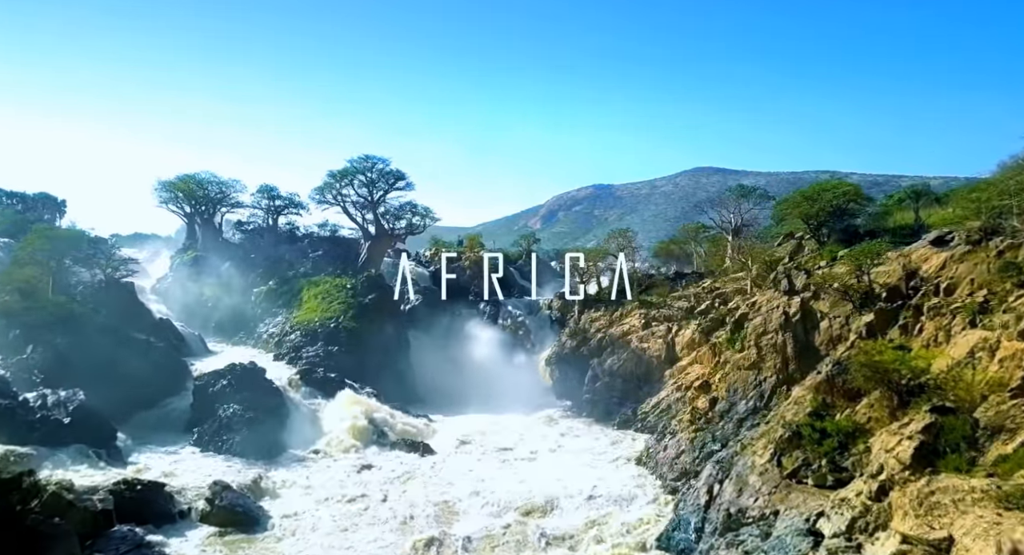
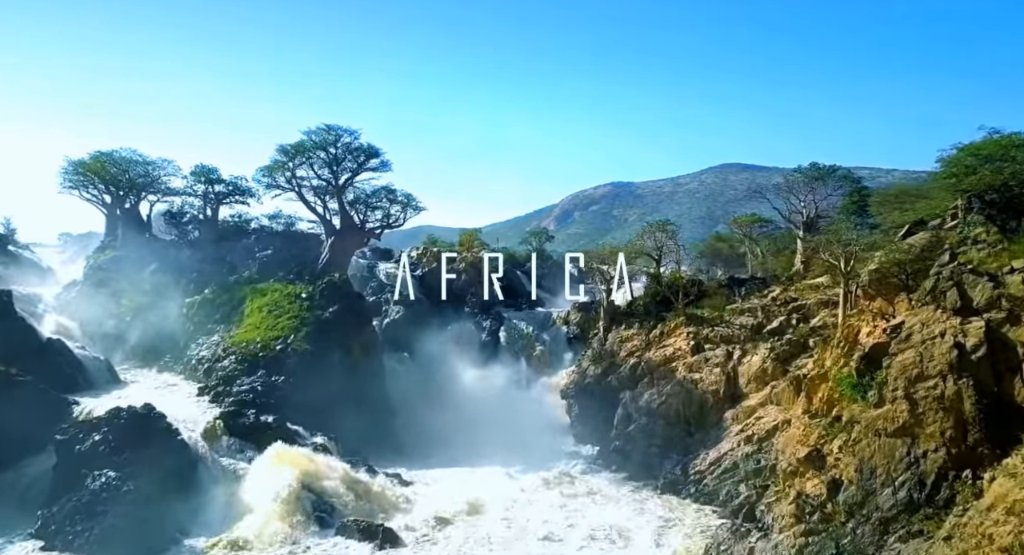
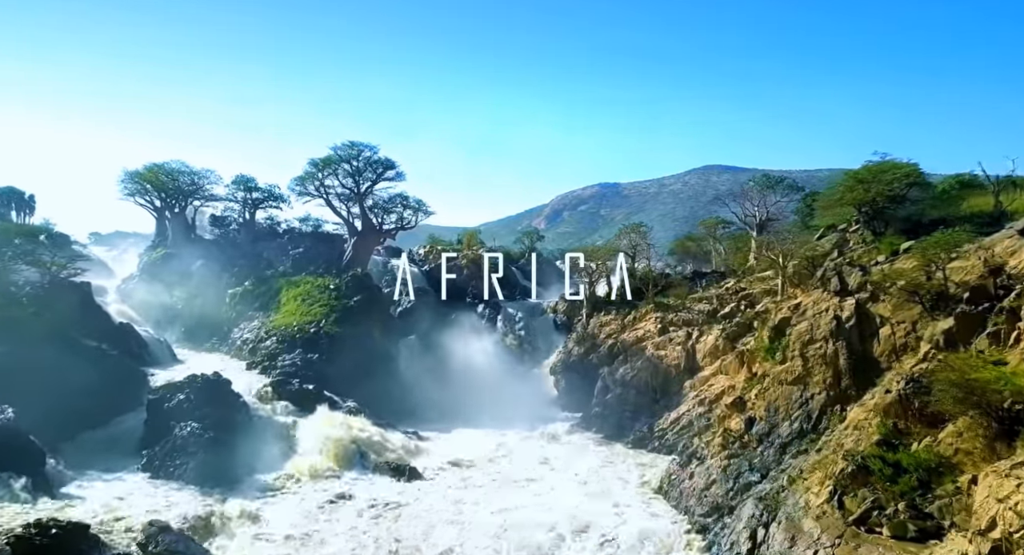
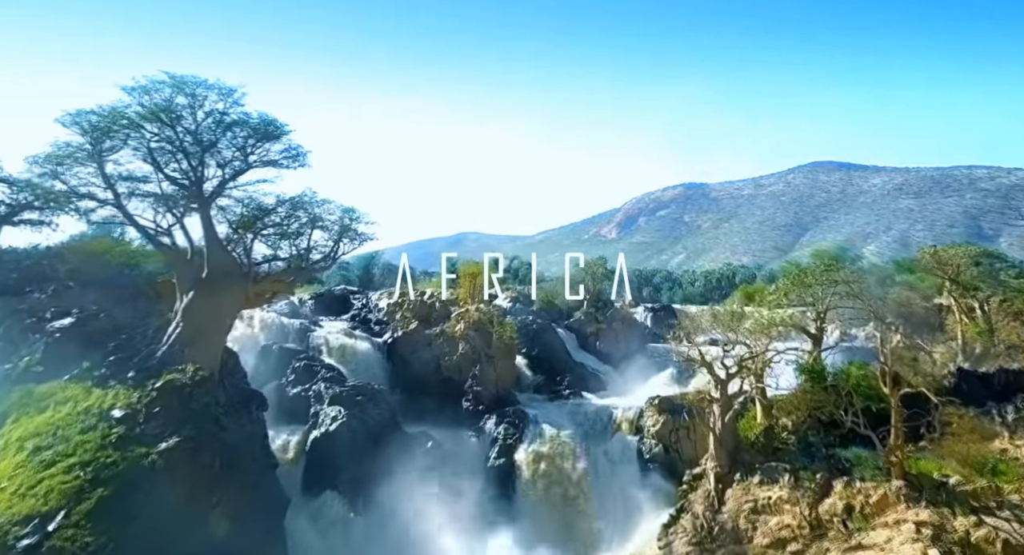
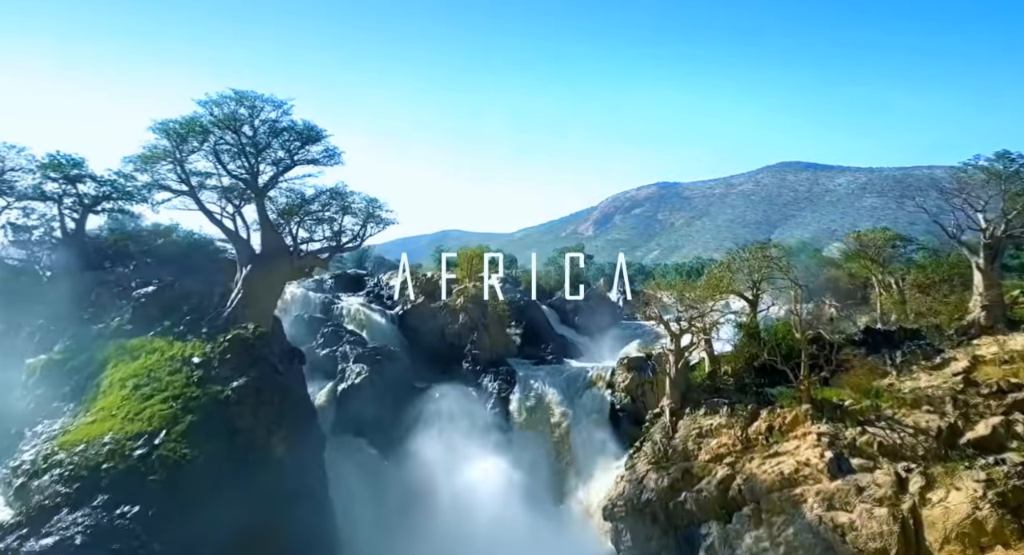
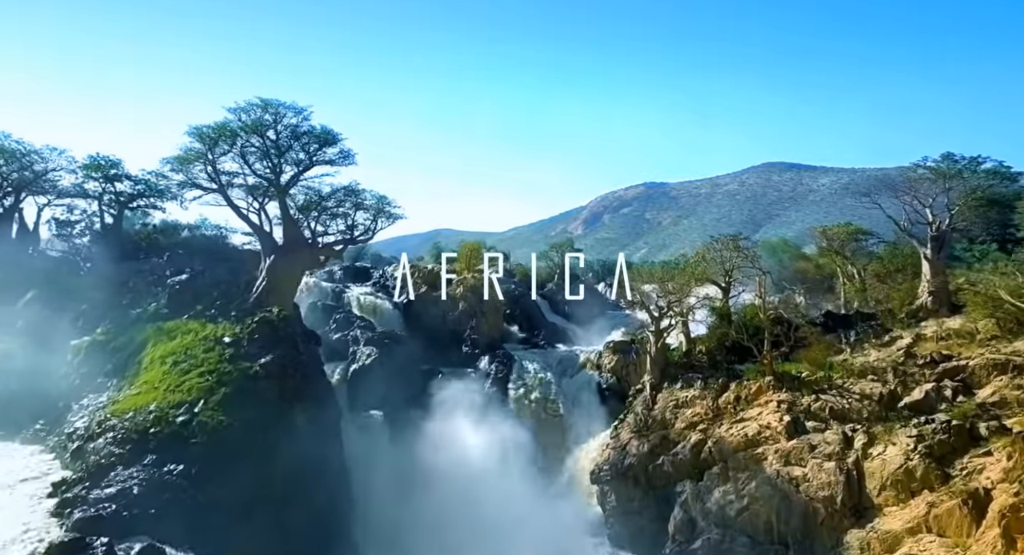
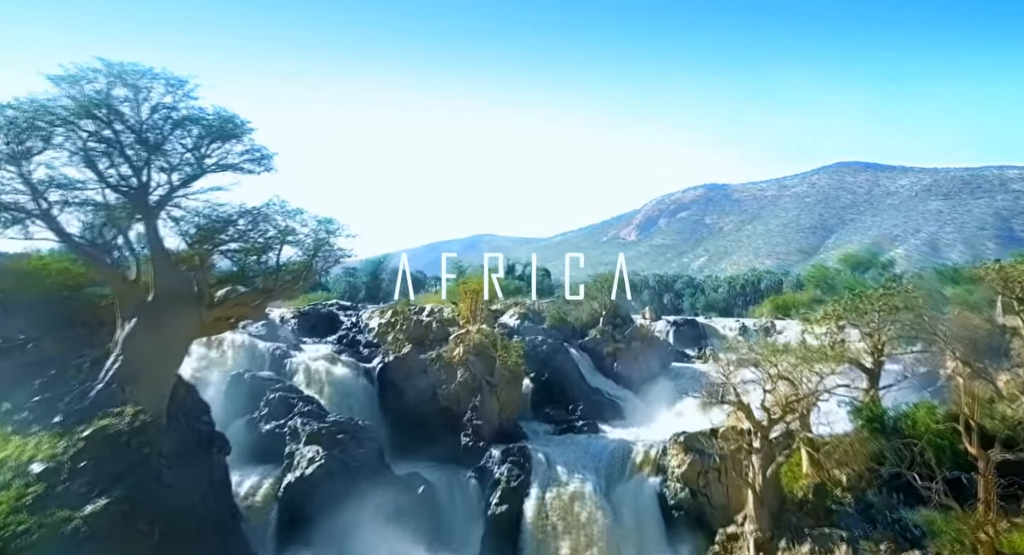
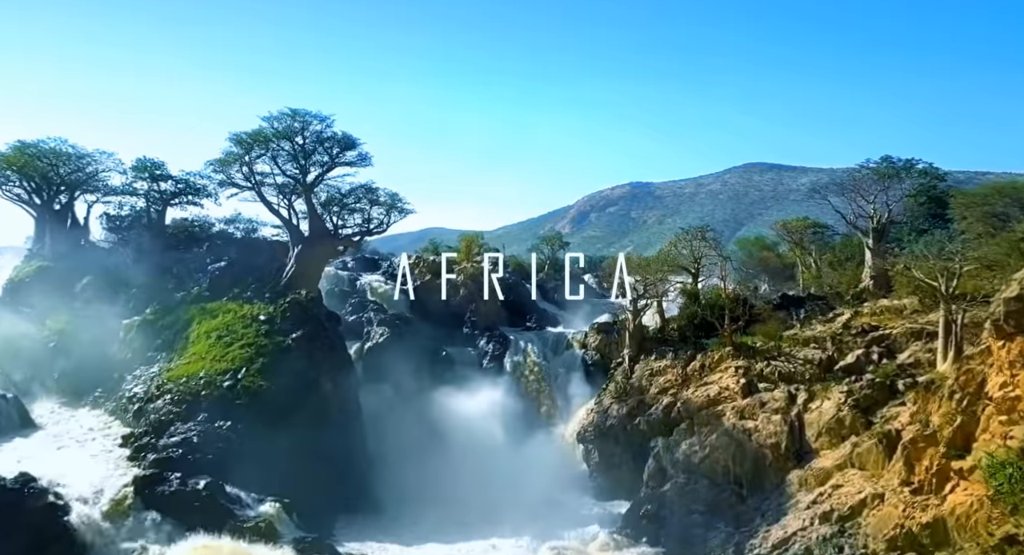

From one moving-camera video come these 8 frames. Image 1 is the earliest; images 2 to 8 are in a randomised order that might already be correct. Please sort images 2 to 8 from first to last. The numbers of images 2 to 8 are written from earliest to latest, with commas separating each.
3, 2, 8, 6, 5, 4, 7
